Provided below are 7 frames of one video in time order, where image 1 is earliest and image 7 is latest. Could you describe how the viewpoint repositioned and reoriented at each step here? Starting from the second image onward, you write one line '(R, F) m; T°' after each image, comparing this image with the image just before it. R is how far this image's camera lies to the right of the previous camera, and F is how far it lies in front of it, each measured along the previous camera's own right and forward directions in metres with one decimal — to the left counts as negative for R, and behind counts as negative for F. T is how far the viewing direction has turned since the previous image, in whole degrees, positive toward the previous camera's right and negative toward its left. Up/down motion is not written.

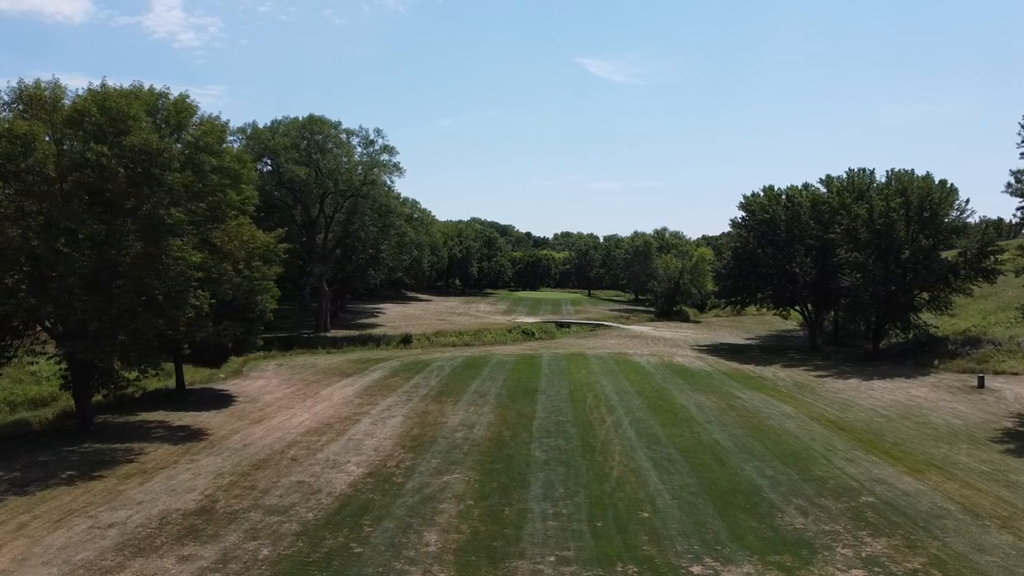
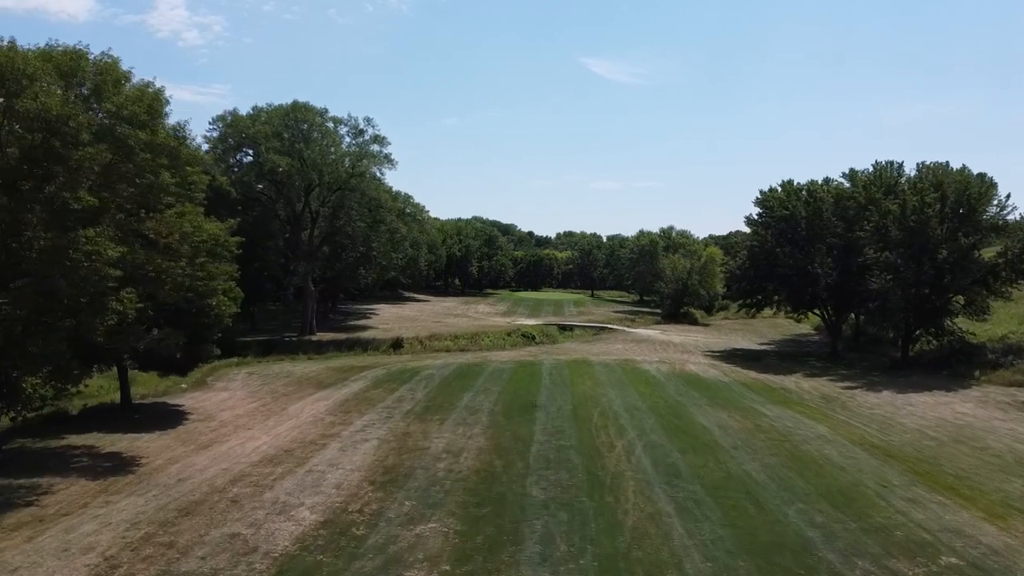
(+0.2, +2.9) m; 0°
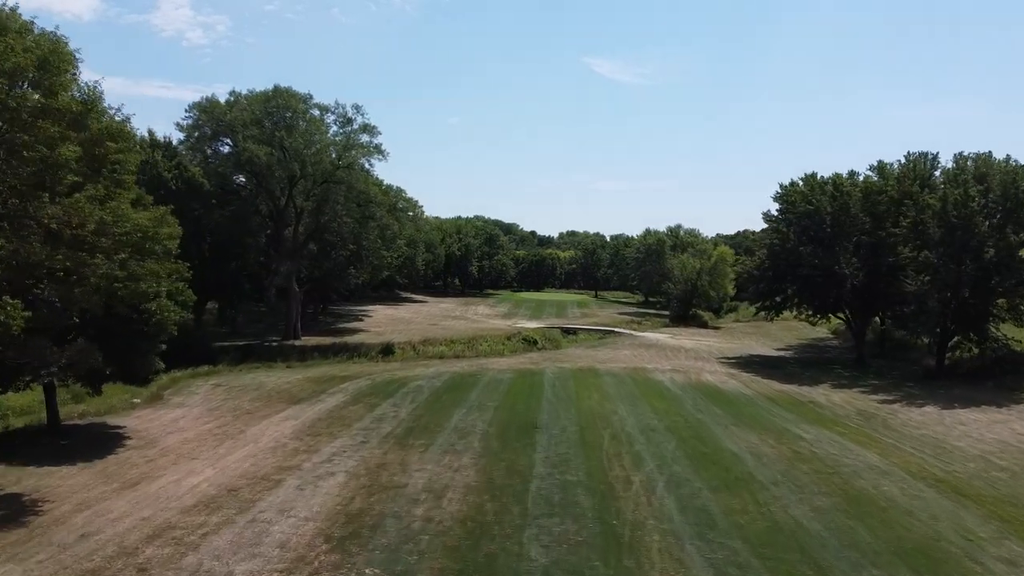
(+0.1, +3.0) m; 0°
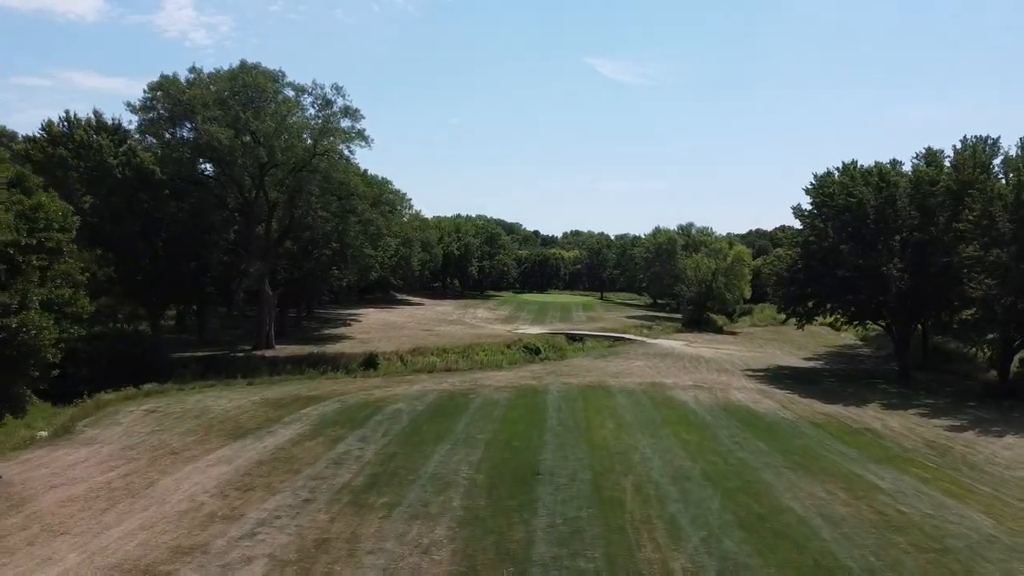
(+0.2, +4.2) m; 0°
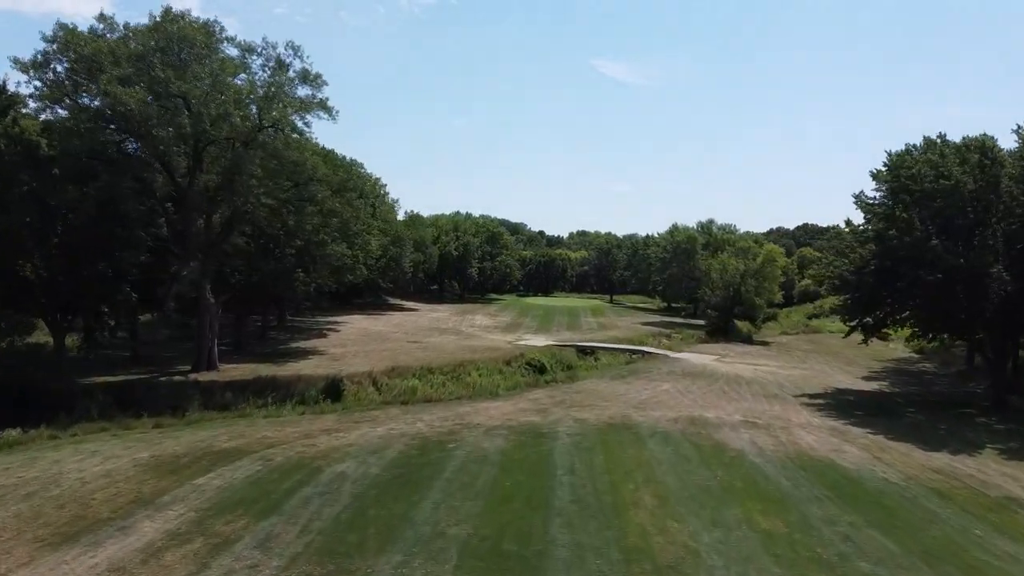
(+0.2, +6.5) m; 0°
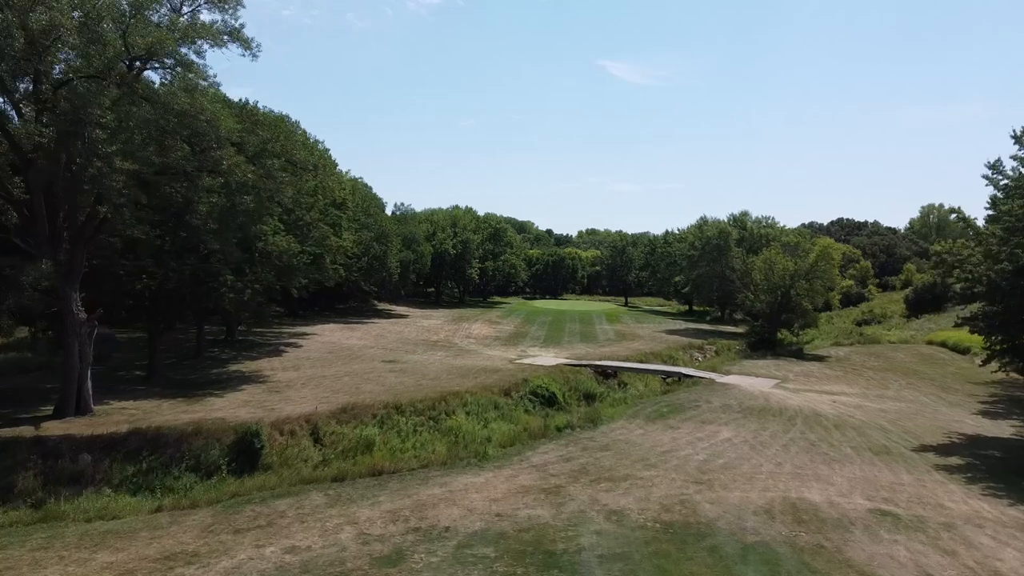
(+0.3, +8.3) m; -1°
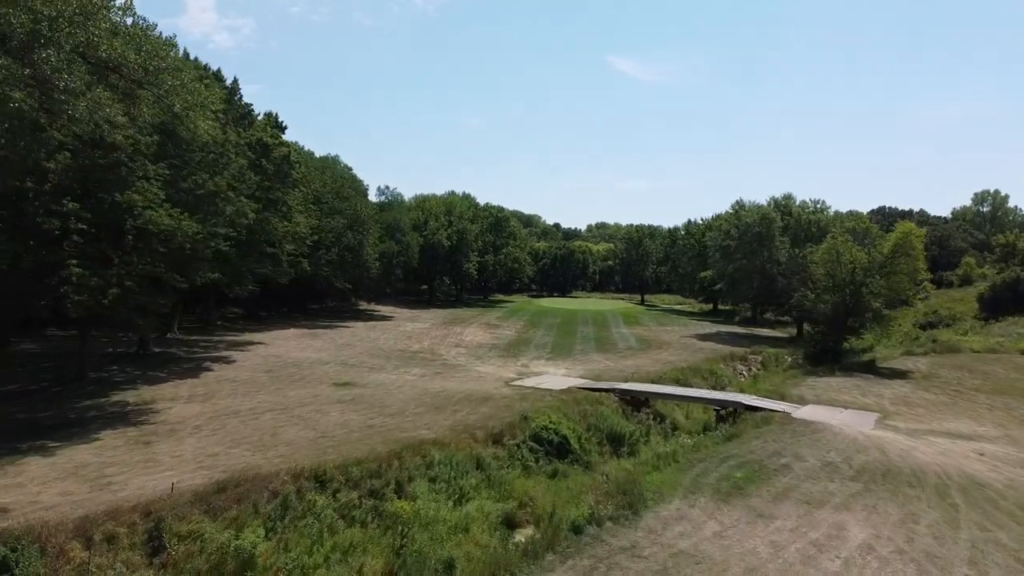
(+0.3, +8.4) m; -1°
